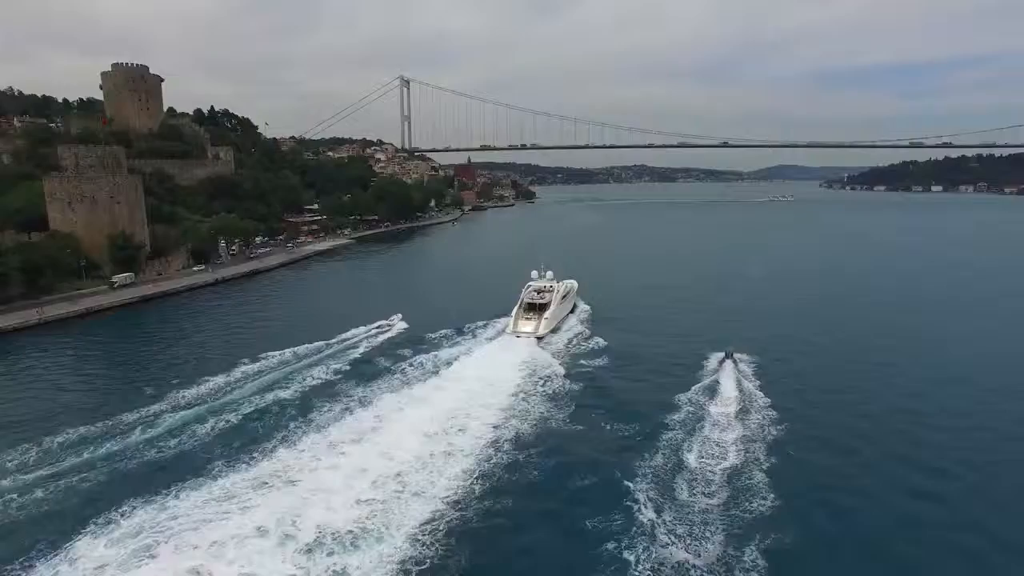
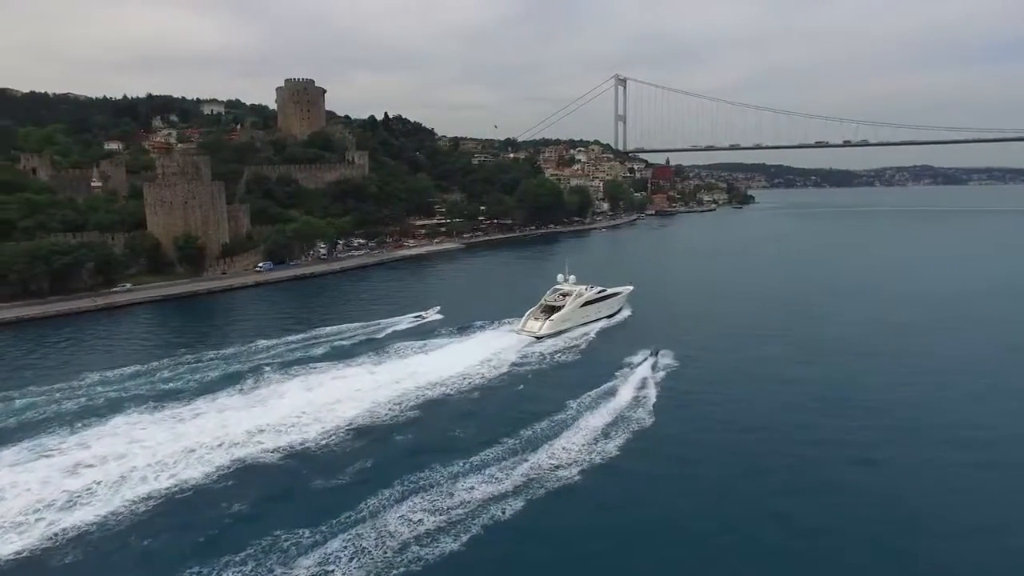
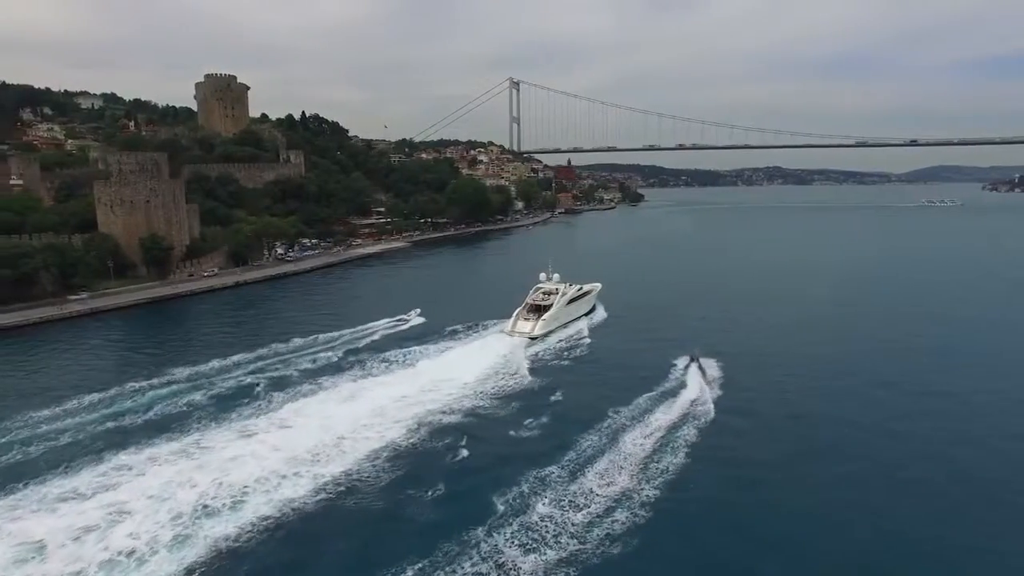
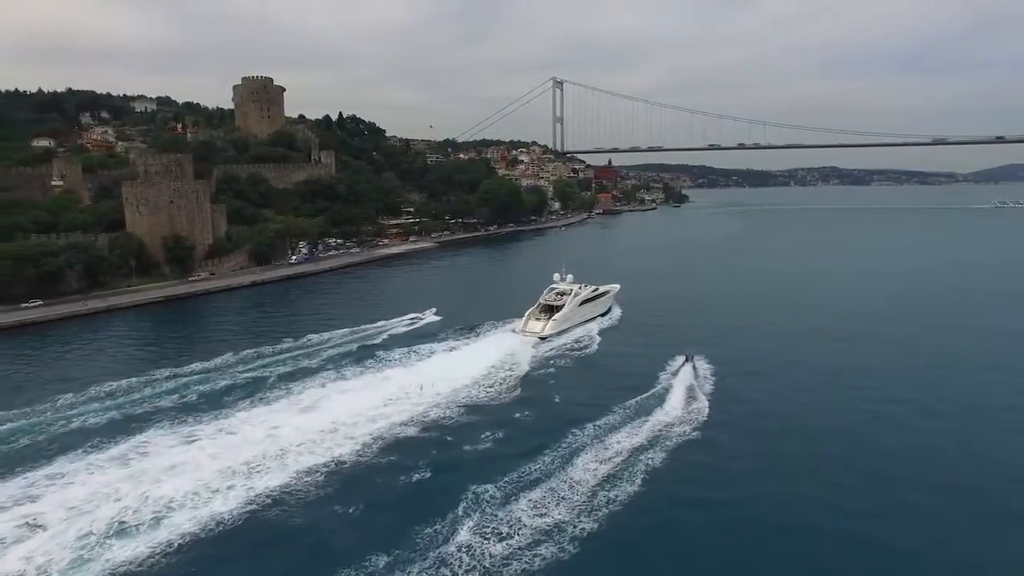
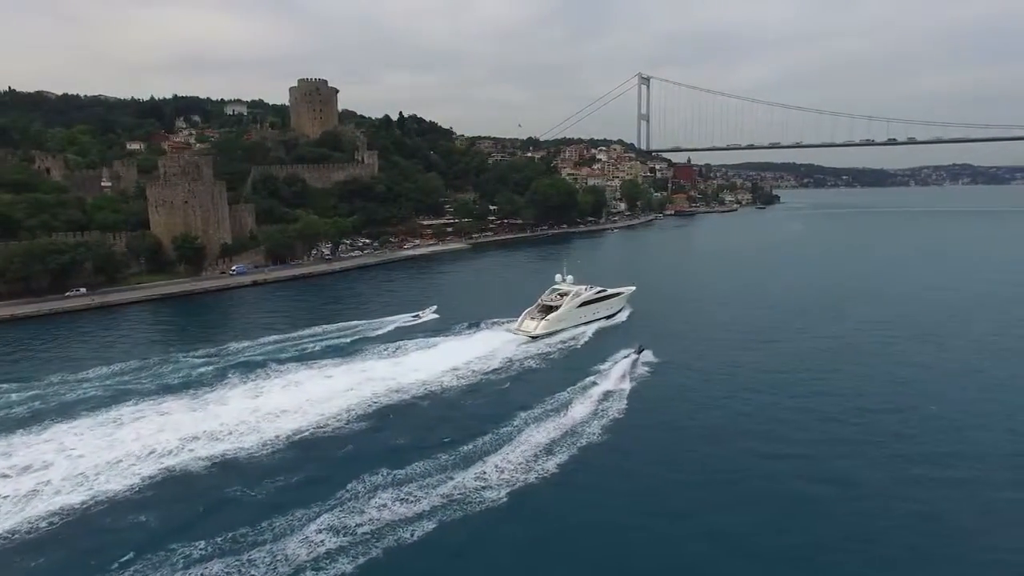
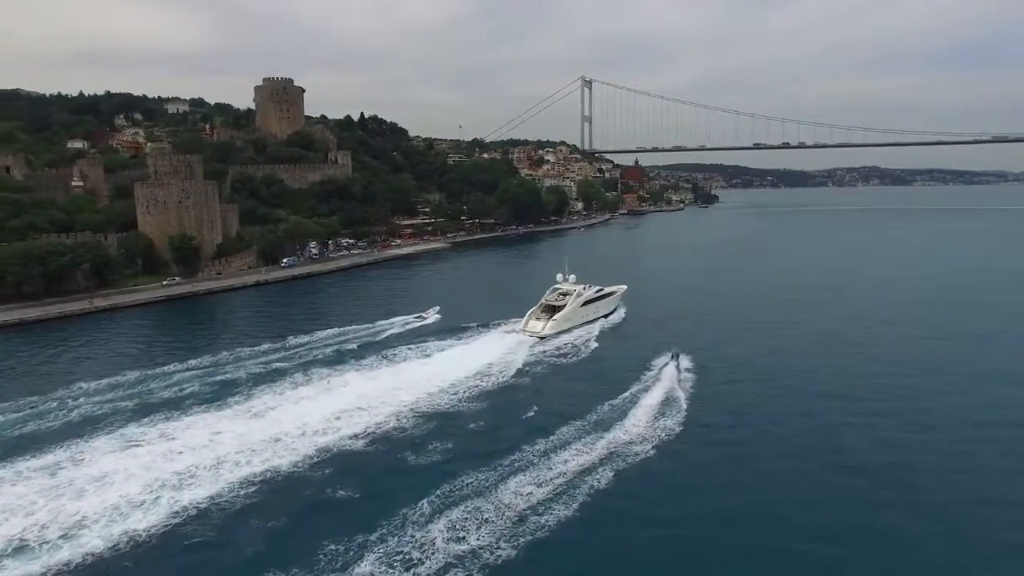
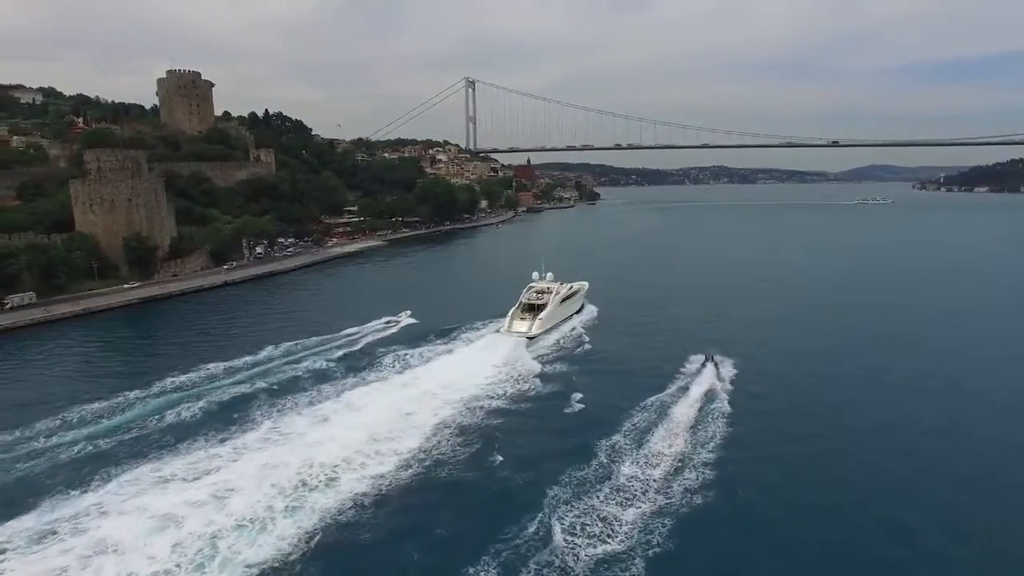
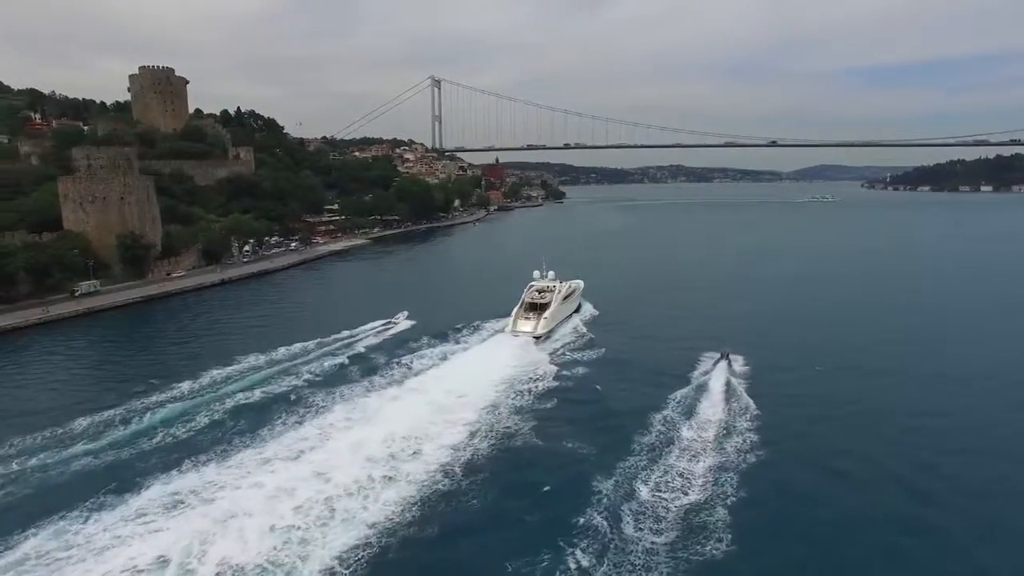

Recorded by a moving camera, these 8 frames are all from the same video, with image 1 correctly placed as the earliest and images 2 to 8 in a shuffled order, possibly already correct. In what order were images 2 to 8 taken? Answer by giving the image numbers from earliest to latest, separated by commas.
8, 7, 3, 4, 6, 2, 5
